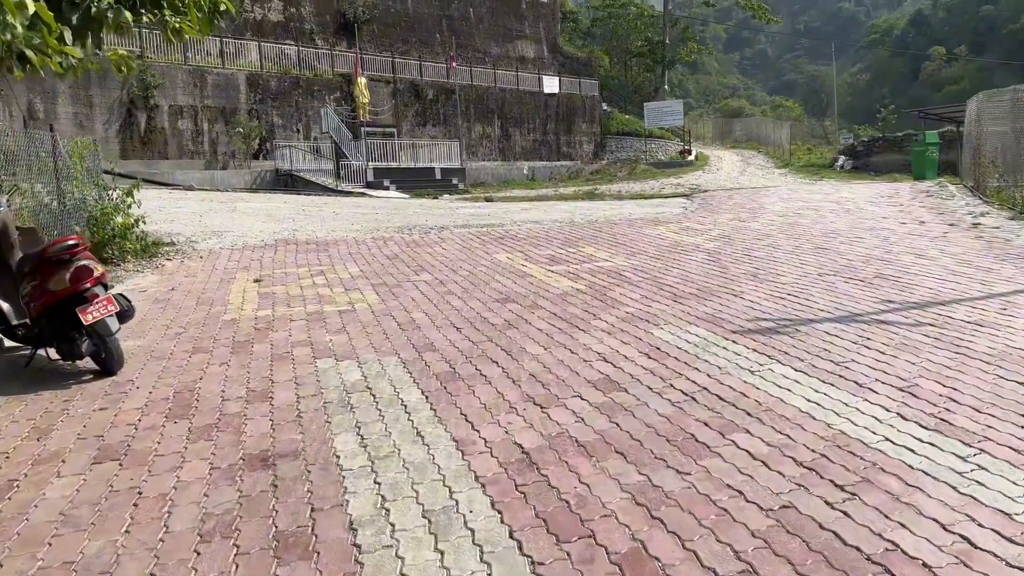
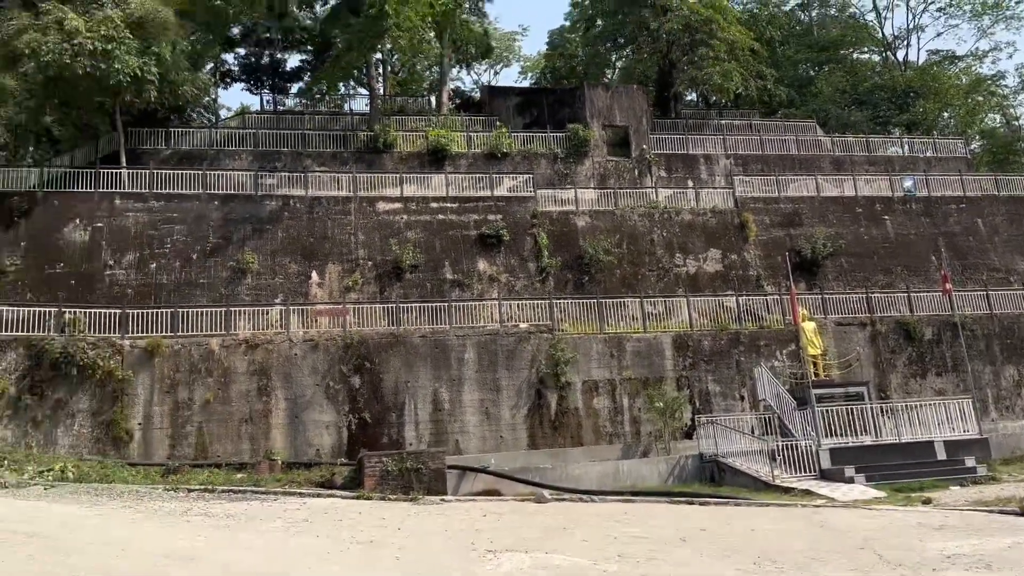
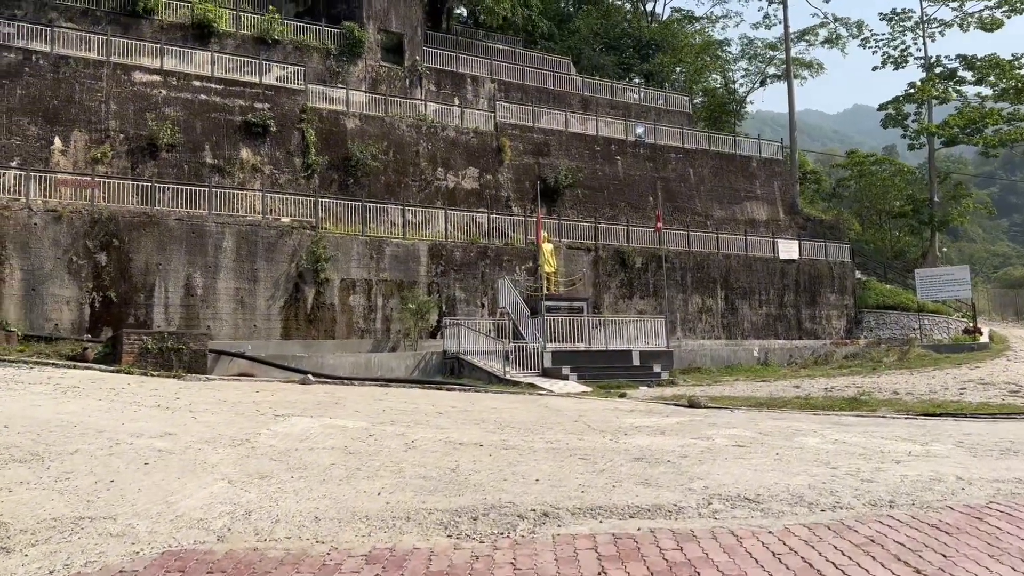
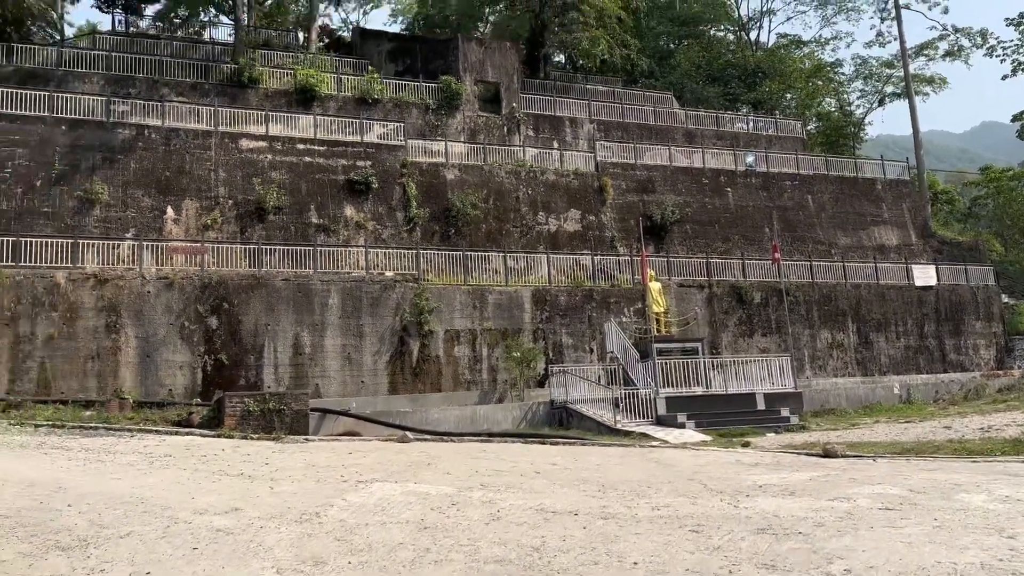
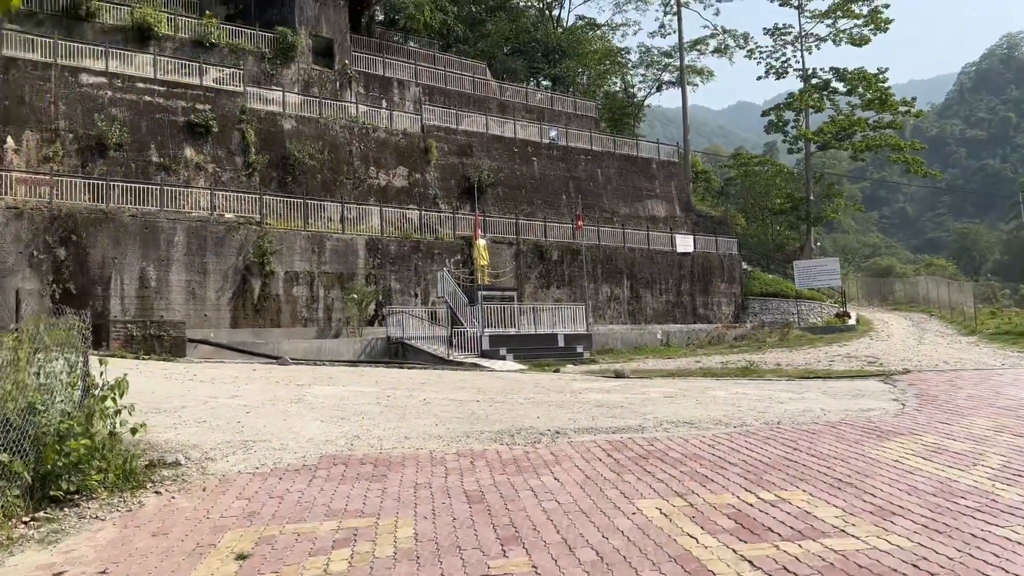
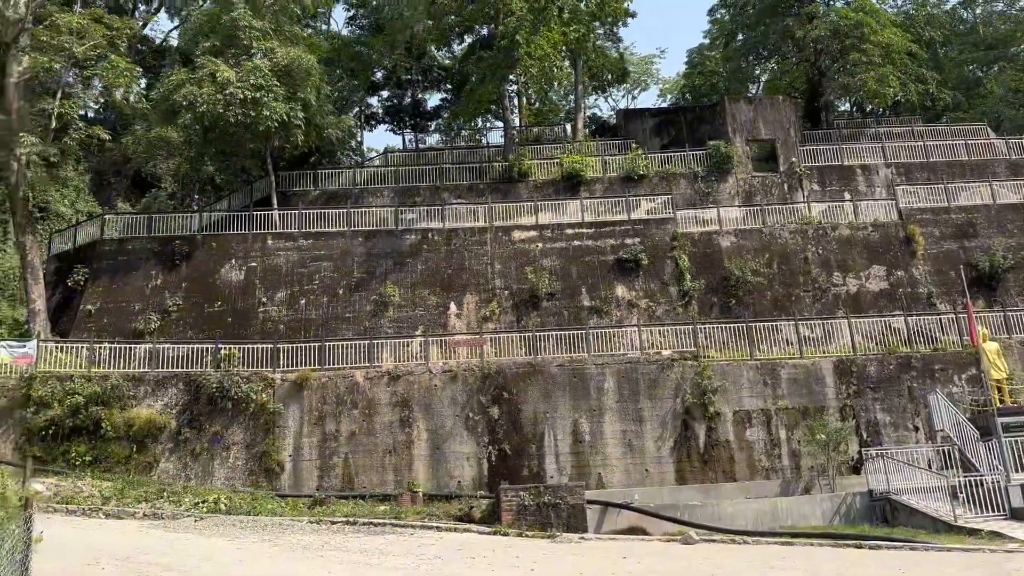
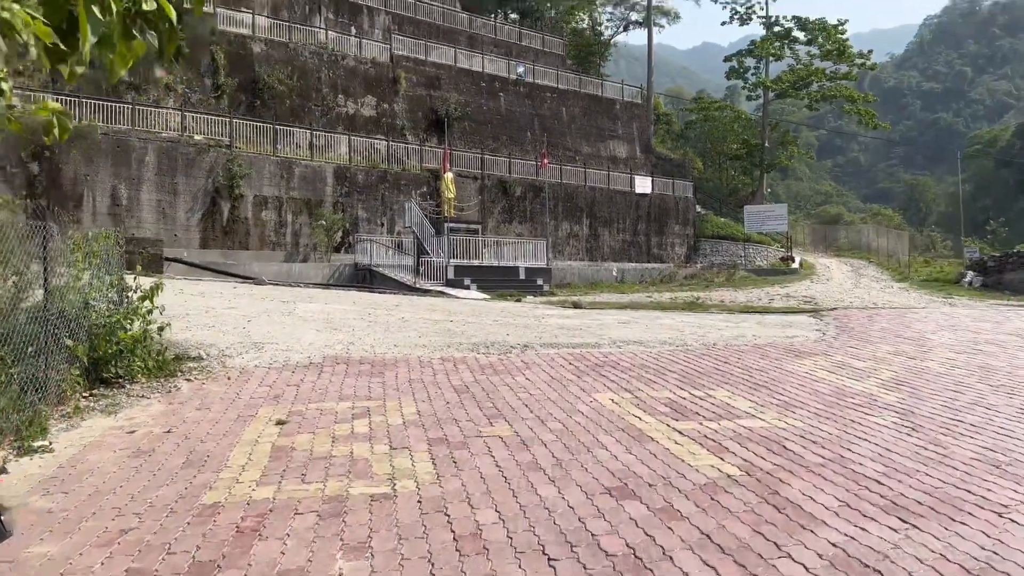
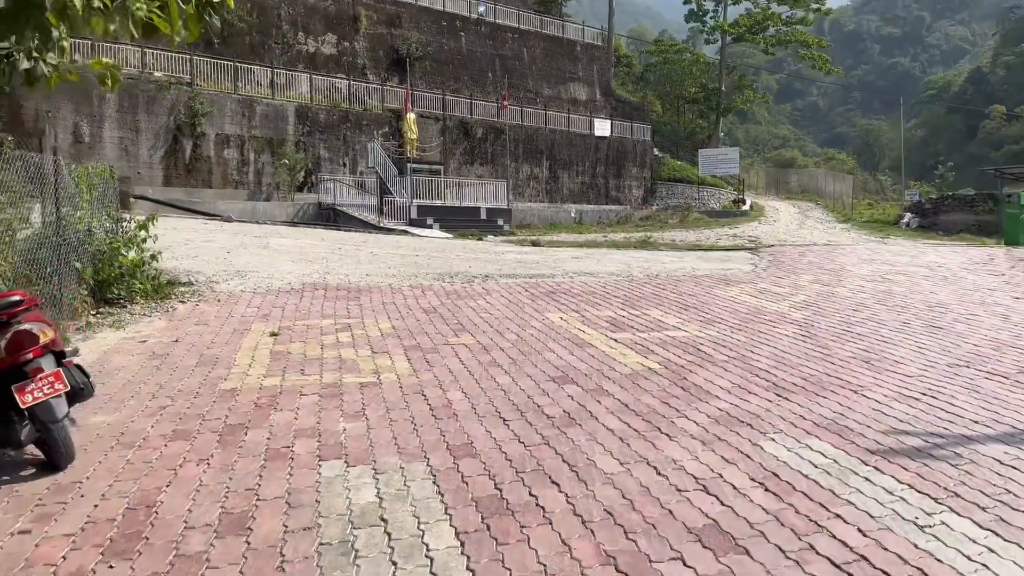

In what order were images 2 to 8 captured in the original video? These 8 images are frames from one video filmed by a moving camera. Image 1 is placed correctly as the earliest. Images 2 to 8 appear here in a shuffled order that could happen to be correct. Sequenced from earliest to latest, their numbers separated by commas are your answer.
8, 7, 5, 3, 4, 2, 6
